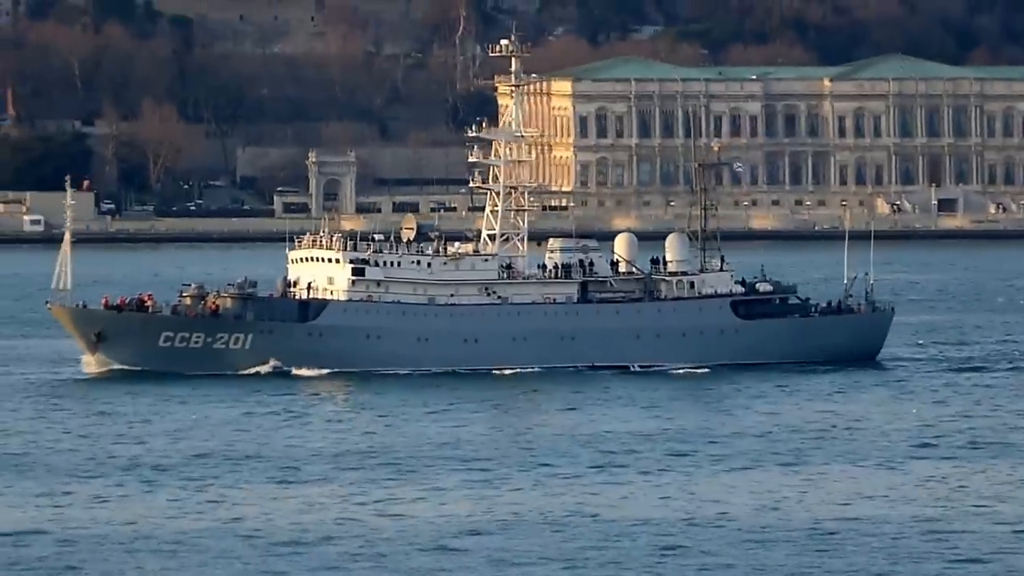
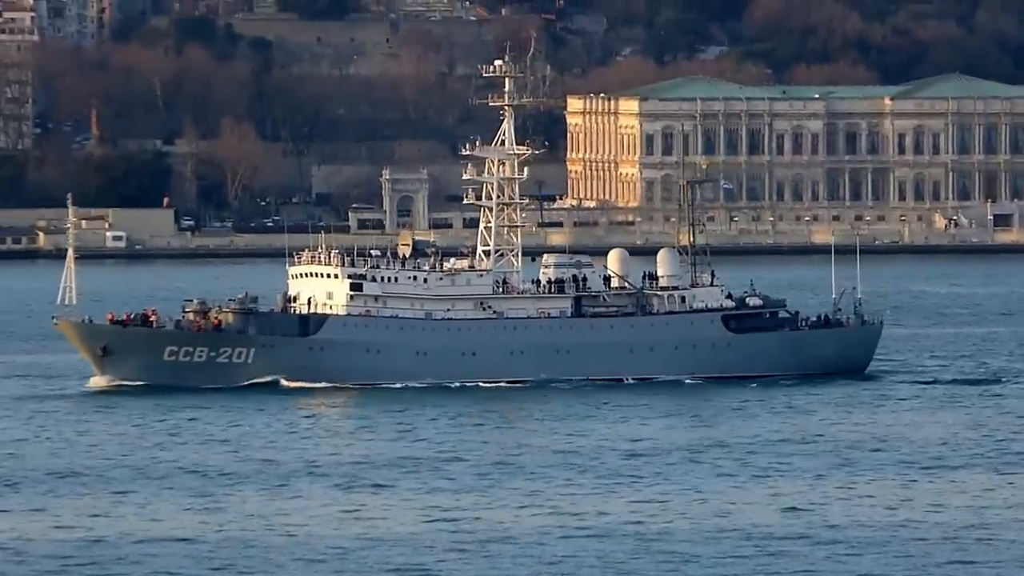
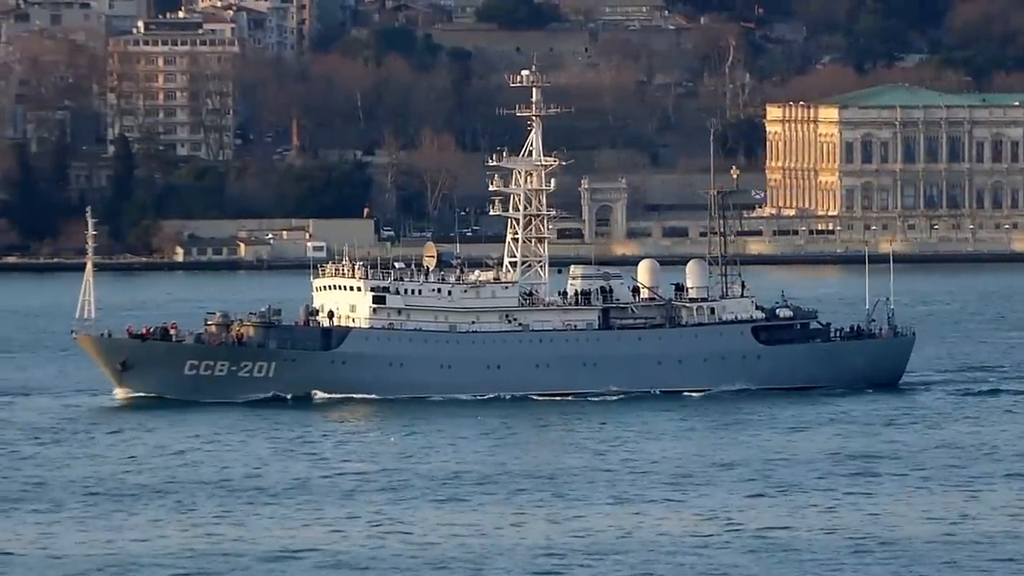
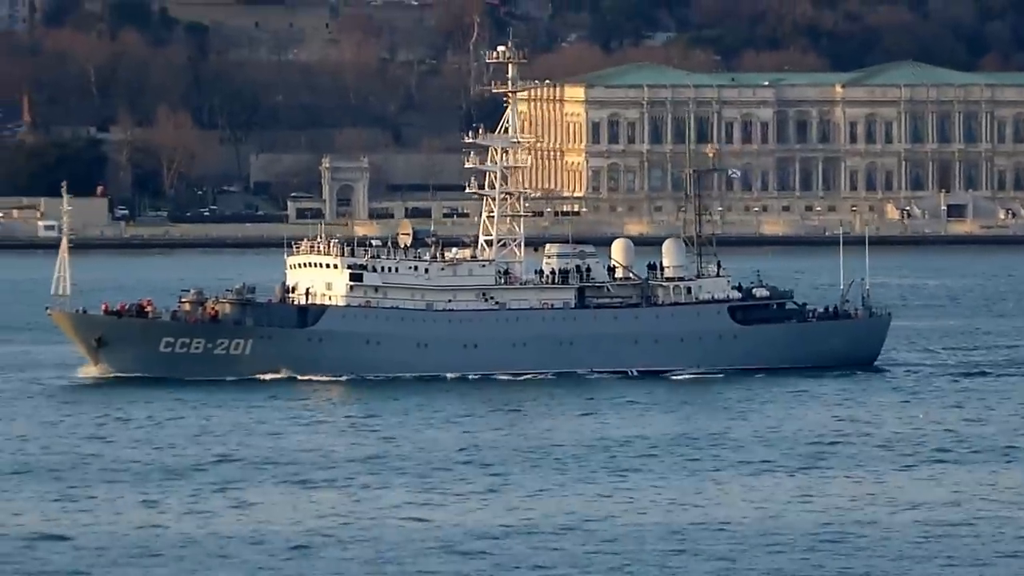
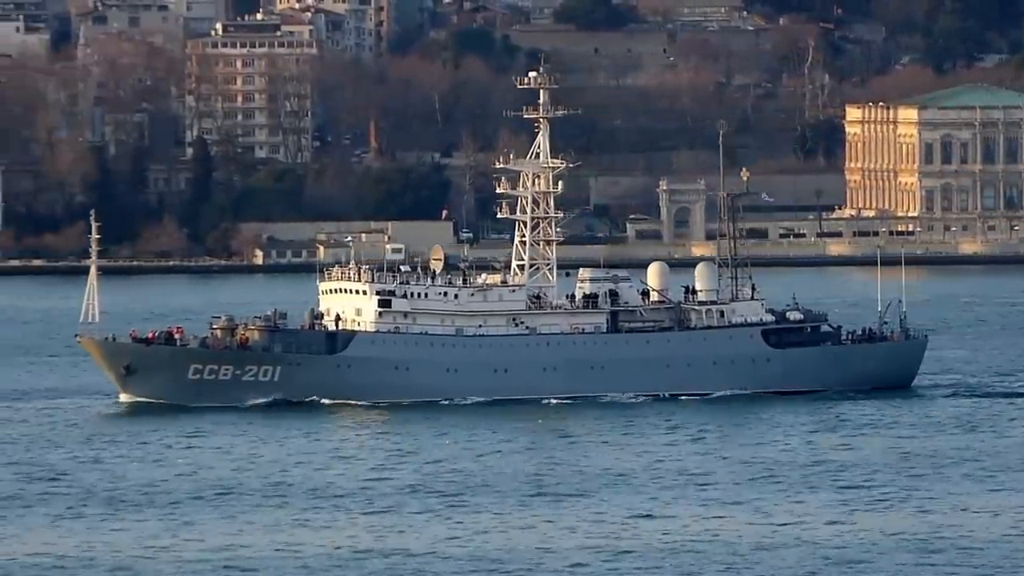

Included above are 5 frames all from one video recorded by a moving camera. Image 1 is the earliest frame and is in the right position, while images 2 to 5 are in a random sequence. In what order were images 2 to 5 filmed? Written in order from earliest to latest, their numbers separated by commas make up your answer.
4, 2, 3, 5
